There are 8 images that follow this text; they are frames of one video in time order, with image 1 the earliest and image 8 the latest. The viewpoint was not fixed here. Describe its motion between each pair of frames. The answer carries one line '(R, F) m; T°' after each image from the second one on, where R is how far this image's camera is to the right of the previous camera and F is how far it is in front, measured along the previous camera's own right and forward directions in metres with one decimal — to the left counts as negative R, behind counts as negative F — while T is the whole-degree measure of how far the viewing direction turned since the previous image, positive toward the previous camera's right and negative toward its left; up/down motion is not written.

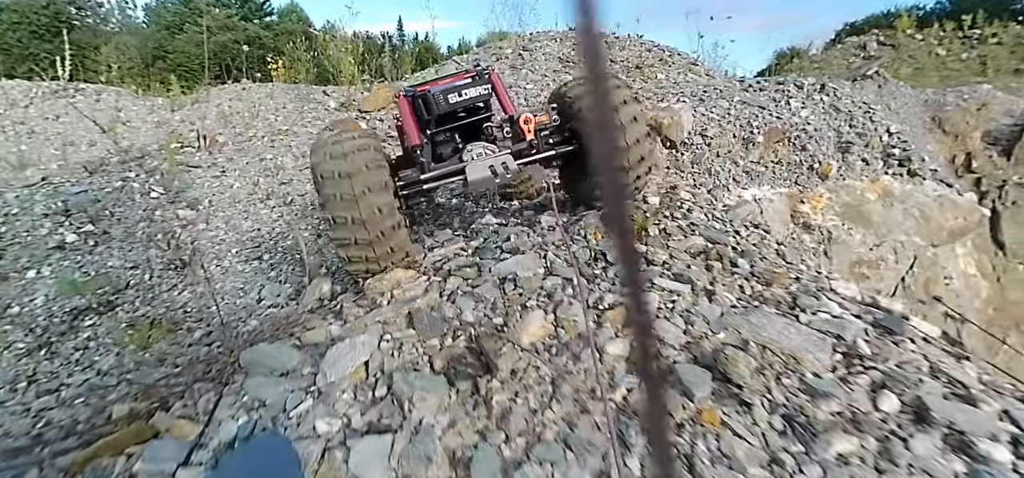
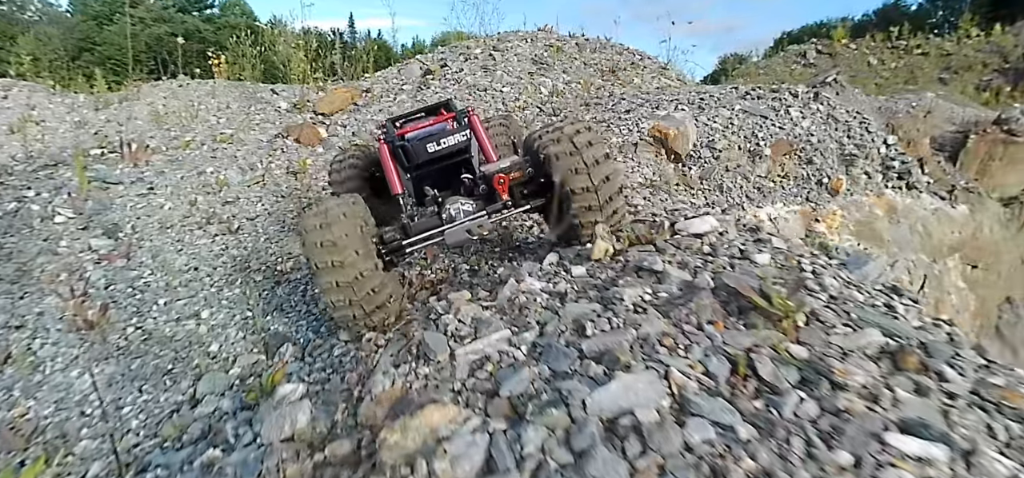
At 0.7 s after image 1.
(-0.4, +0.7) m; +5°
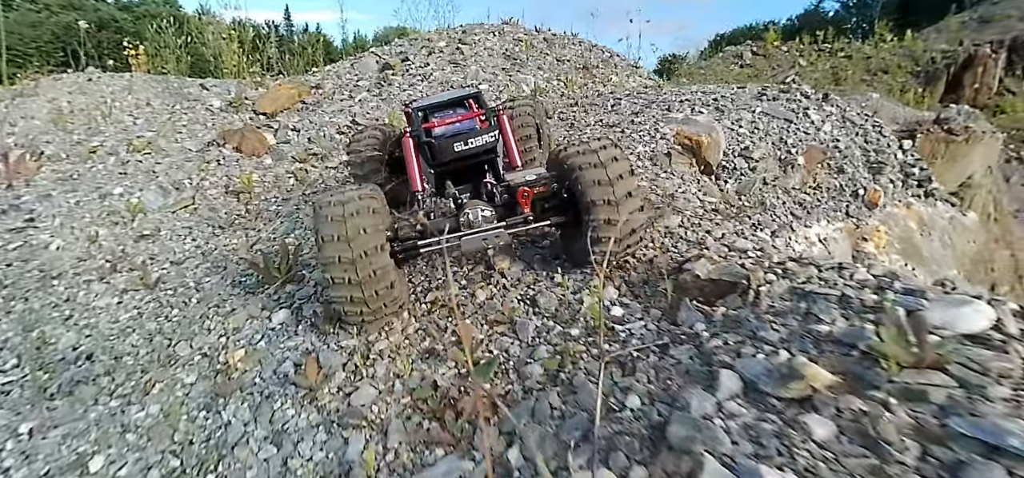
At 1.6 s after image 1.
(-0.5, +1.0) m; +6°
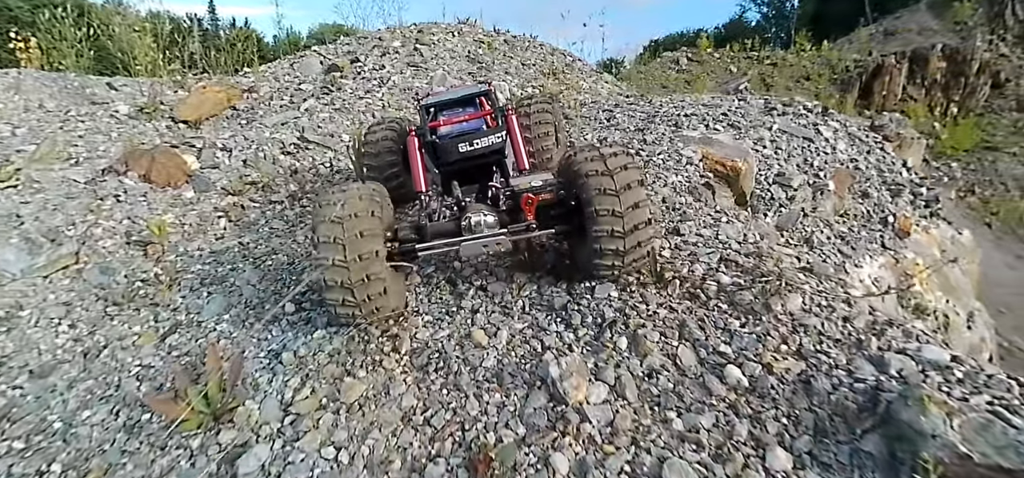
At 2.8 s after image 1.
(-0.5, +0.9) m; +7°
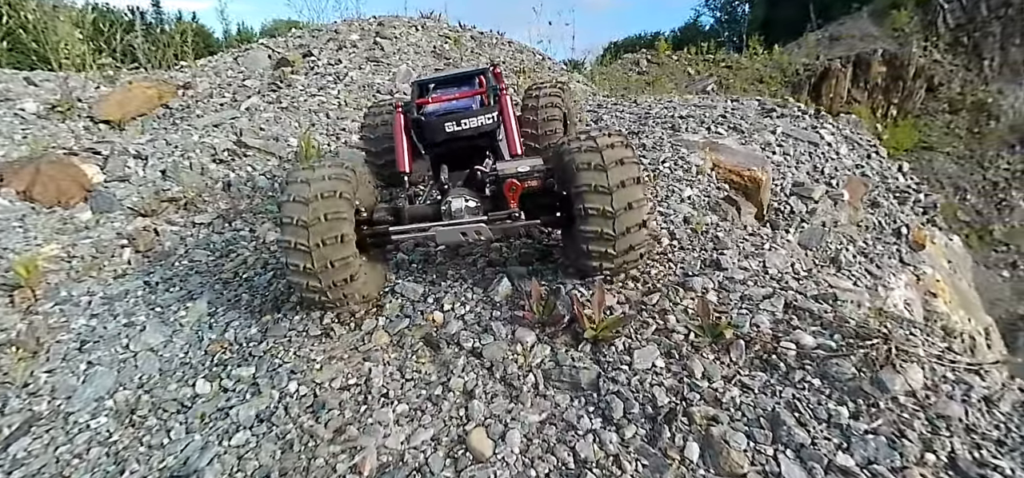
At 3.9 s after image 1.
(-0.1, +0.6) m; +4°
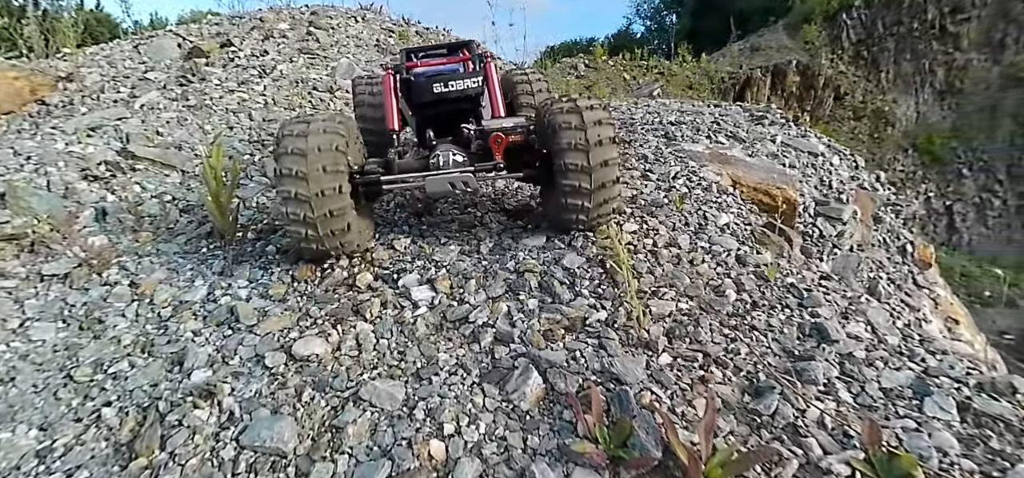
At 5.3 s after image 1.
(-0.3, +0.7) m; +7°
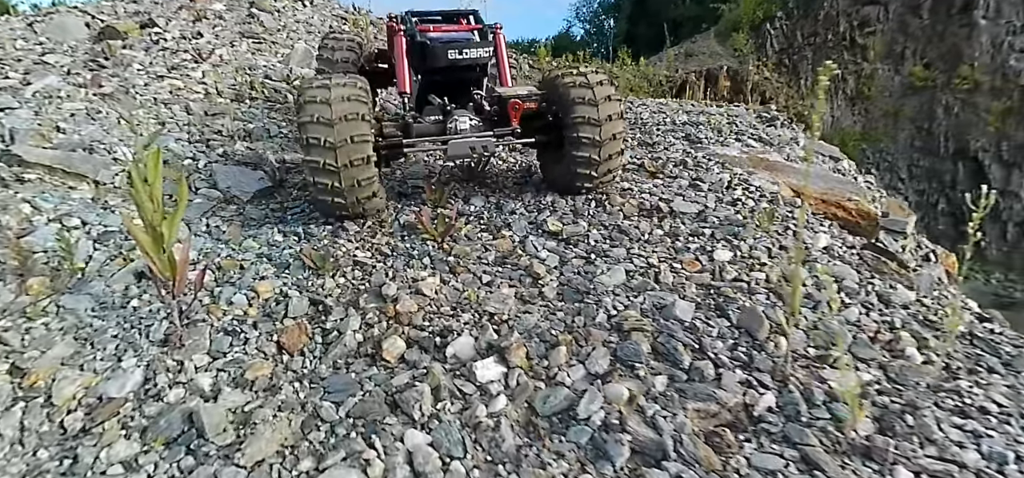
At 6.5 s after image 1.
(-0.5, +0.6) m; +7°
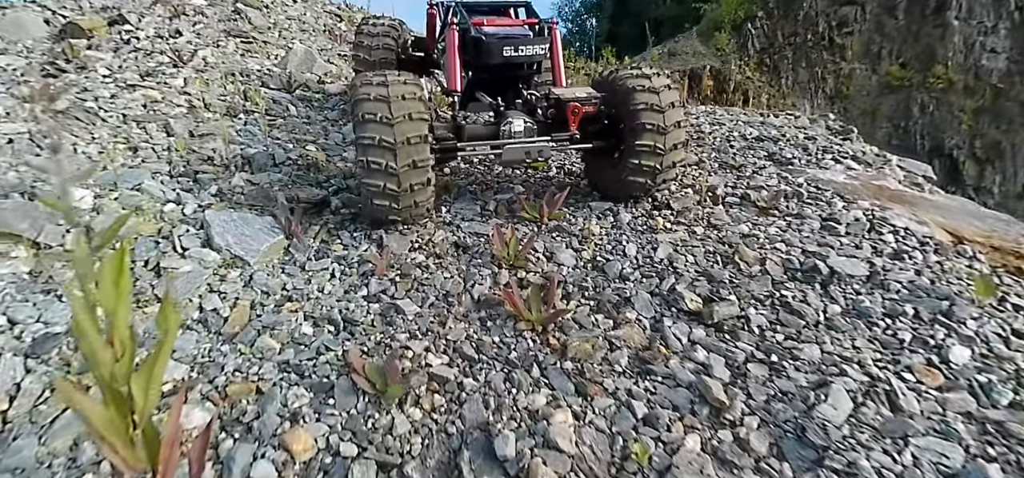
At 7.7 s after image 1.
(-0.4, +0.6) m; +2°
